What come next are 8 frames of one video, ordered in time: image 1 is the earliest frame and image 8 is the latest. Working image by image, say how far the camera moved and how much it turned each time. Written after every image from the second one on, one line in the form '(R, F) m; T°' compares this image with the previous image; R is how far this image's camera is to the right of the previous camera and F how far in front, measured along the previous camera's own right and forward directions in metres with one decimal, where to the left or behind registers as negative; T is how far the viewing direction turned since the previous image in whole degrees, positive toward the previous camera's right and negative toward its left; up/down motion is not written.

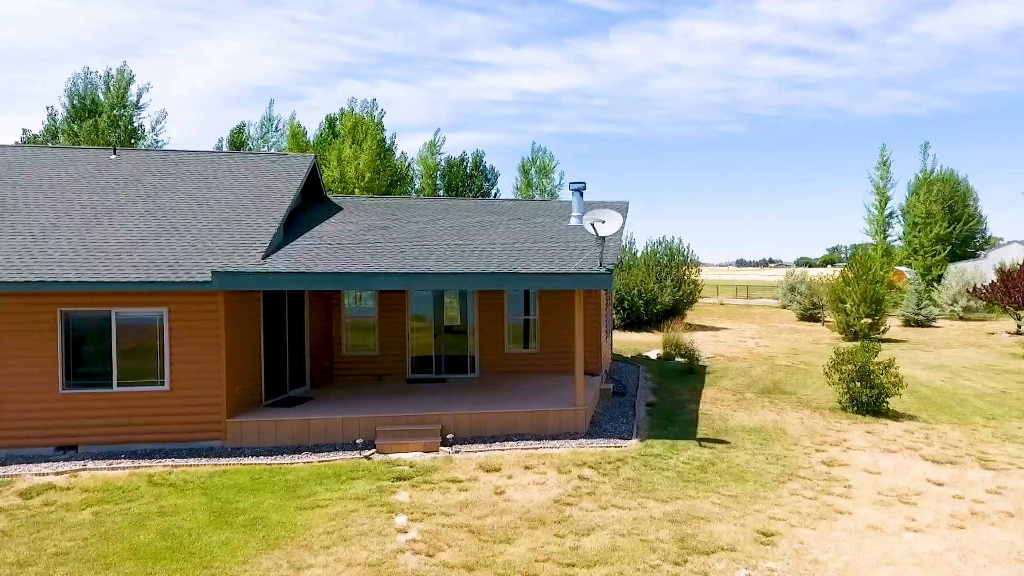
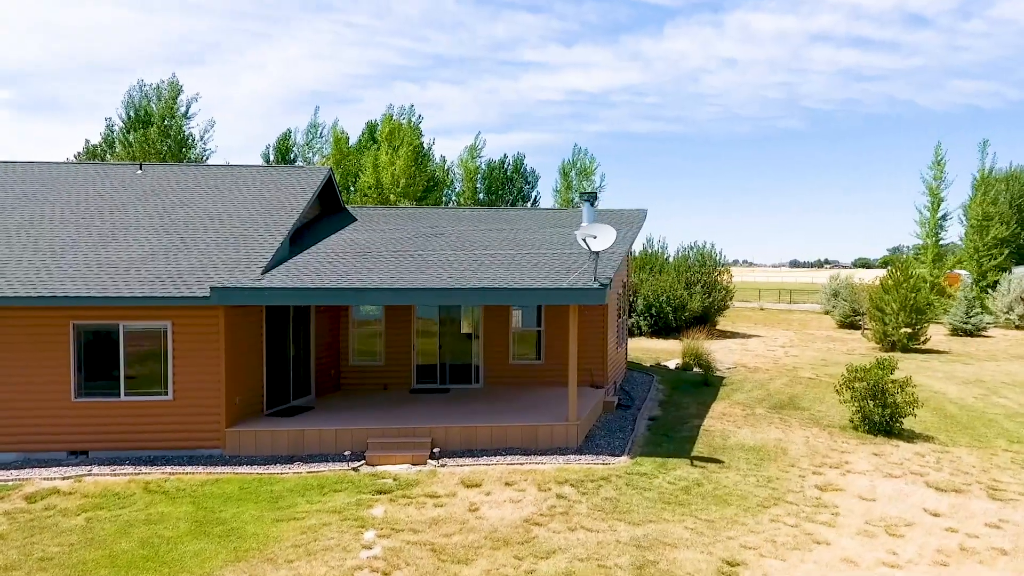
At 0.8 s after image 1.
(+1.0, 0.0) m; -4°
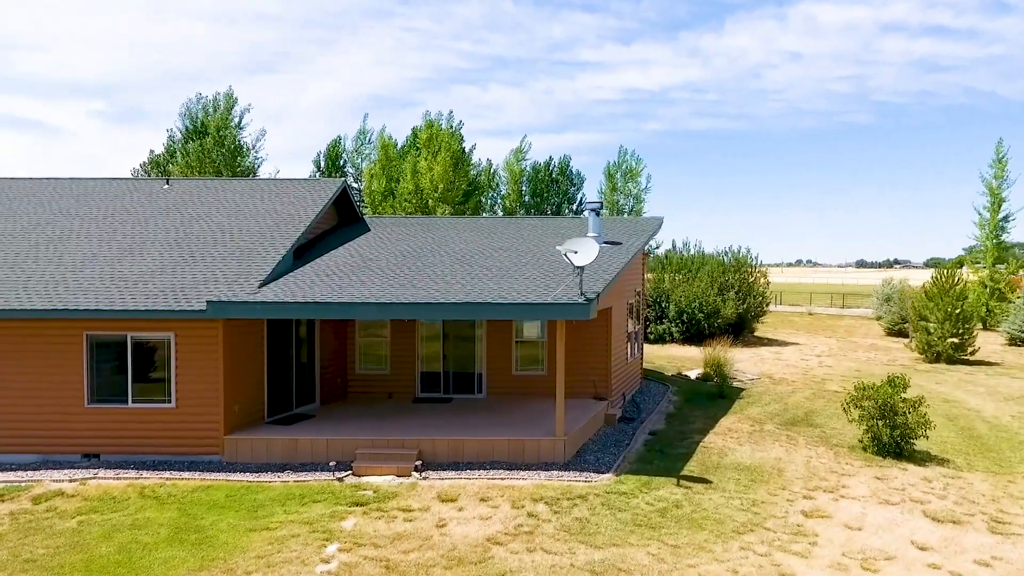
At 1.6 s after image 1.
(+1.2, +0.1) m; -5°
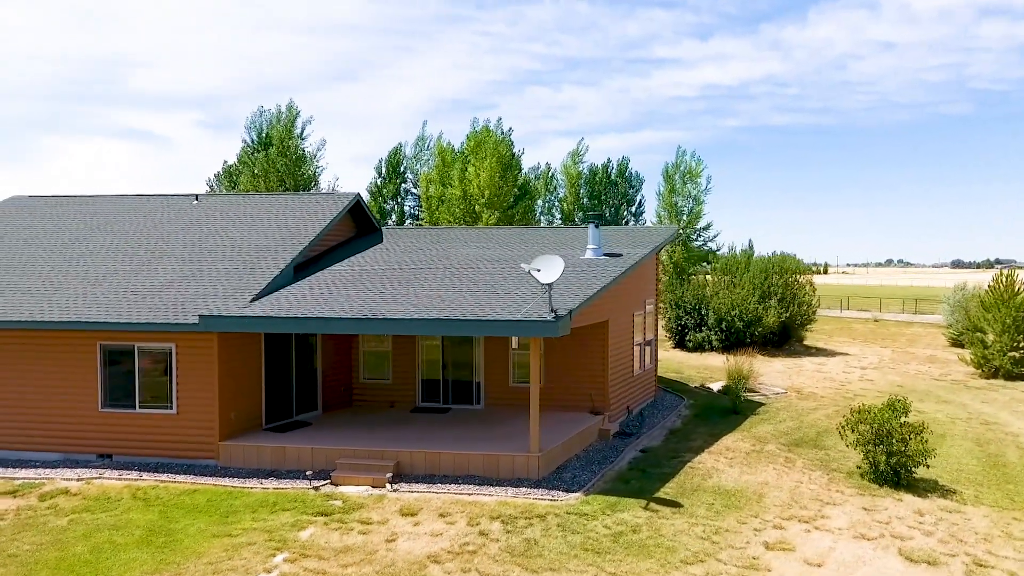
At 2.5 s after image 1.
(+1.7, +0.1) m; -7°
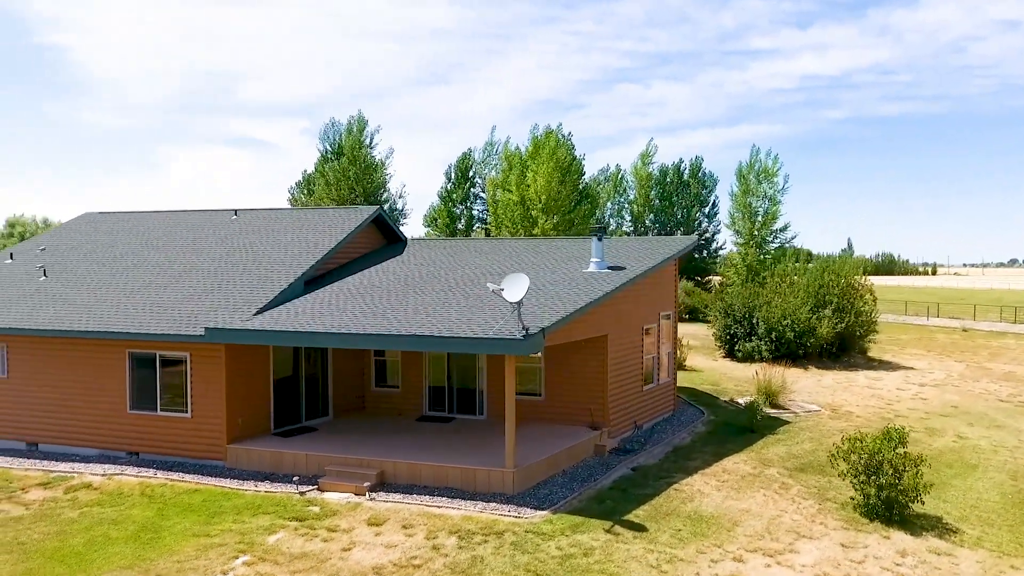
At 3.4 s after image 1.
(+1.9, 0.0) m; -8°
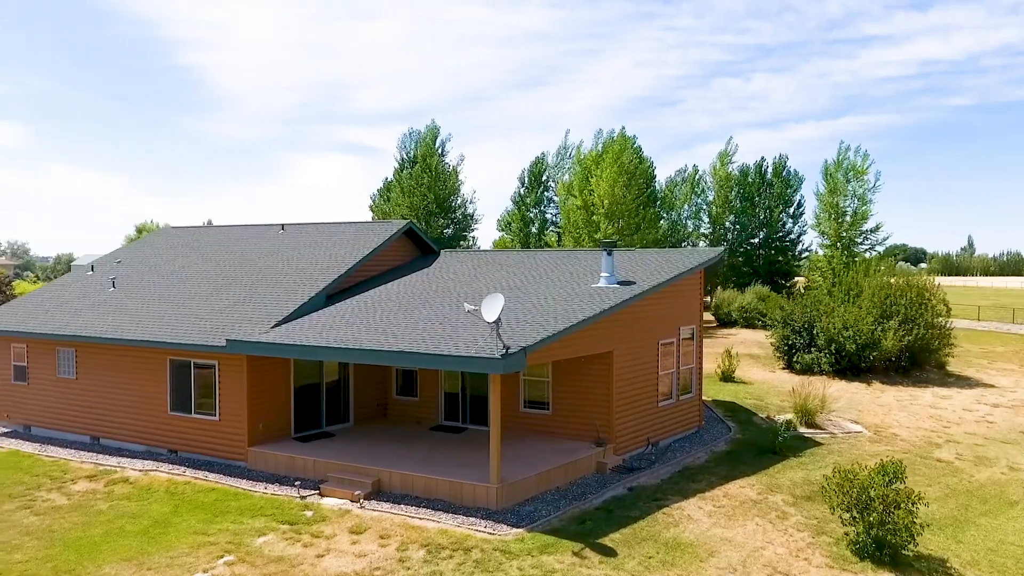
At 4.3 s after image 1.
(+1.8, 0.0) m; -8°
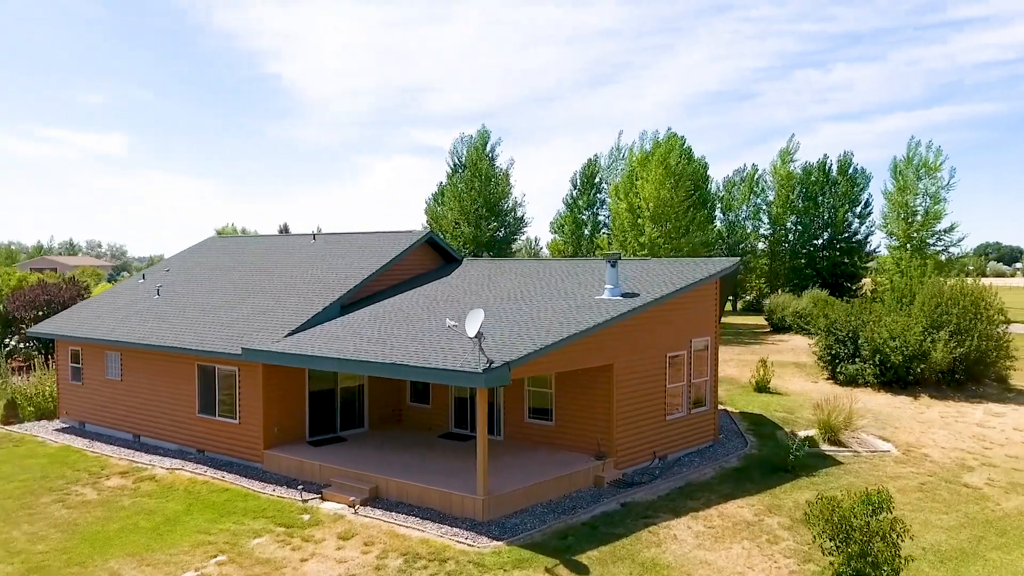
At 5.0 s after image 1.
(+1.4, 0.0) m; -6°
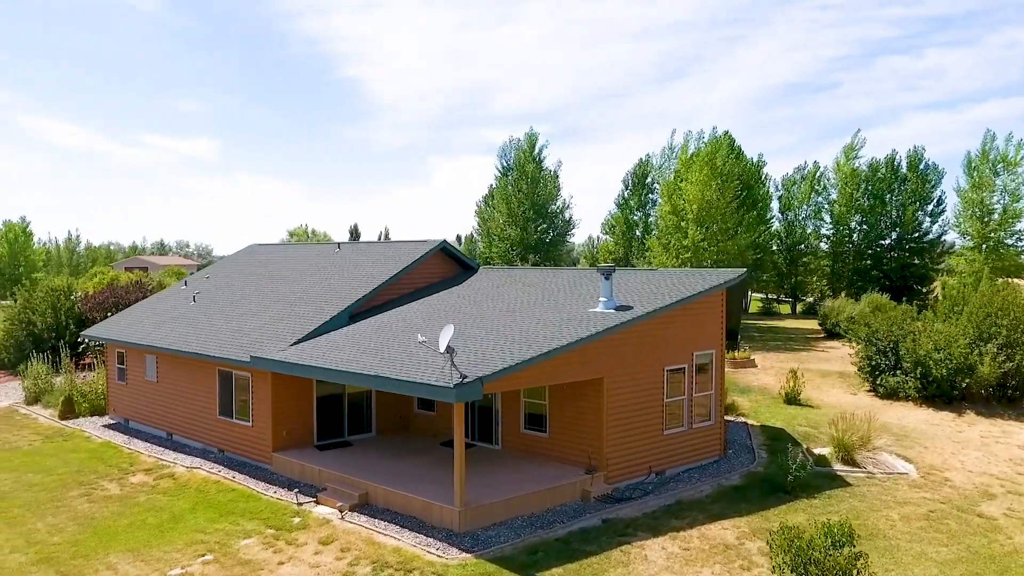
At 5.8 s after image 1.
(+1.6, 0.0) m; -6°
